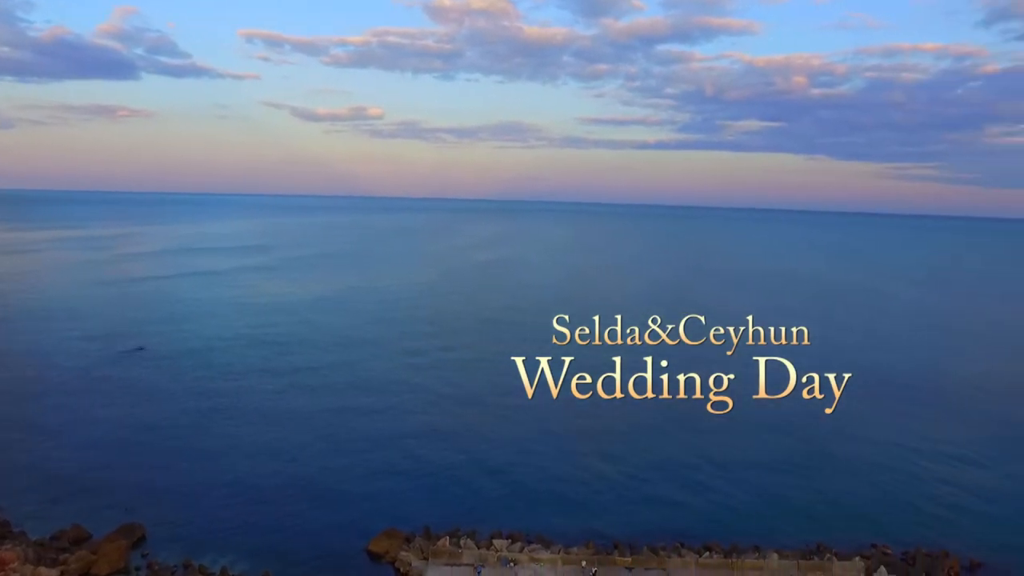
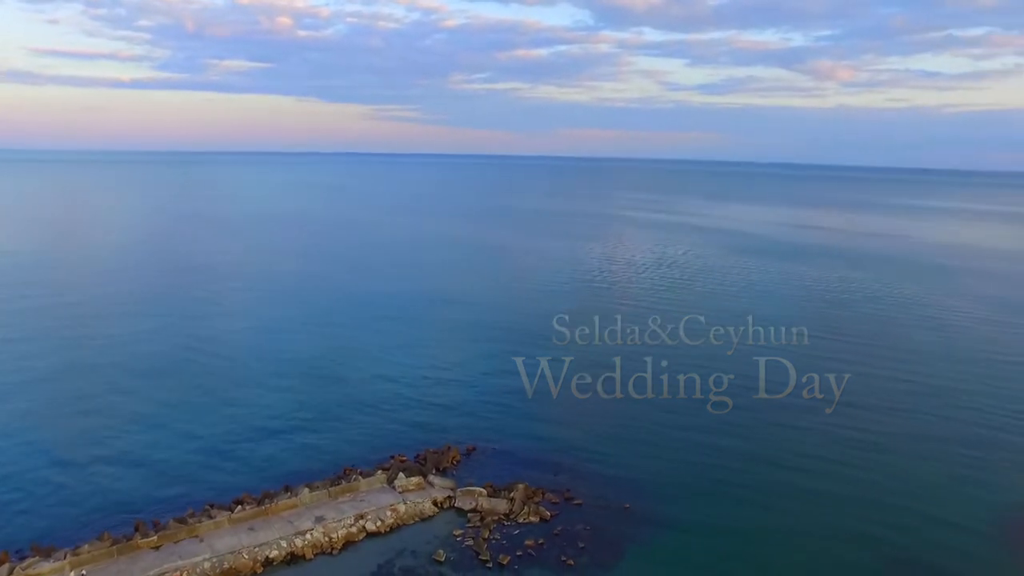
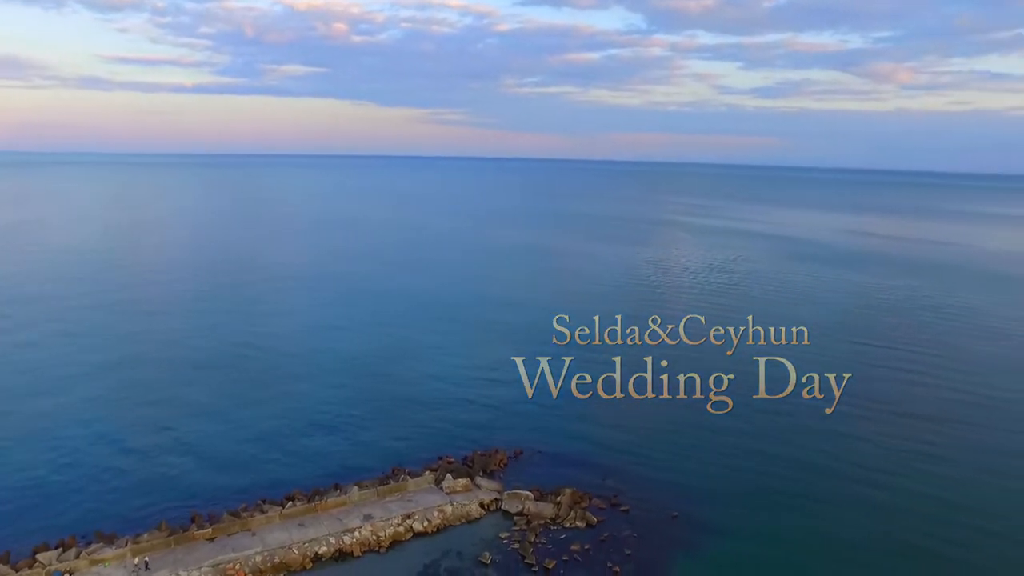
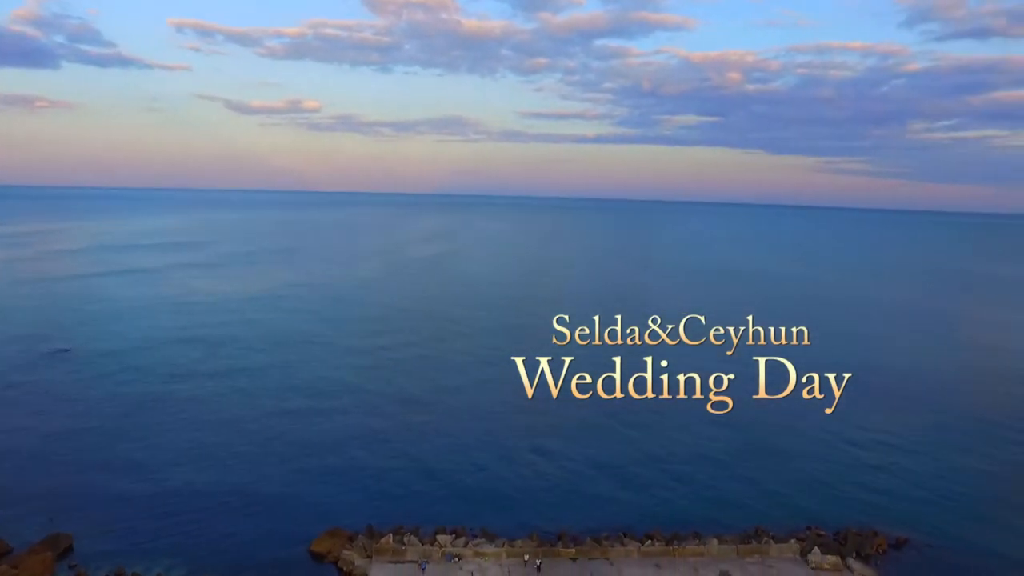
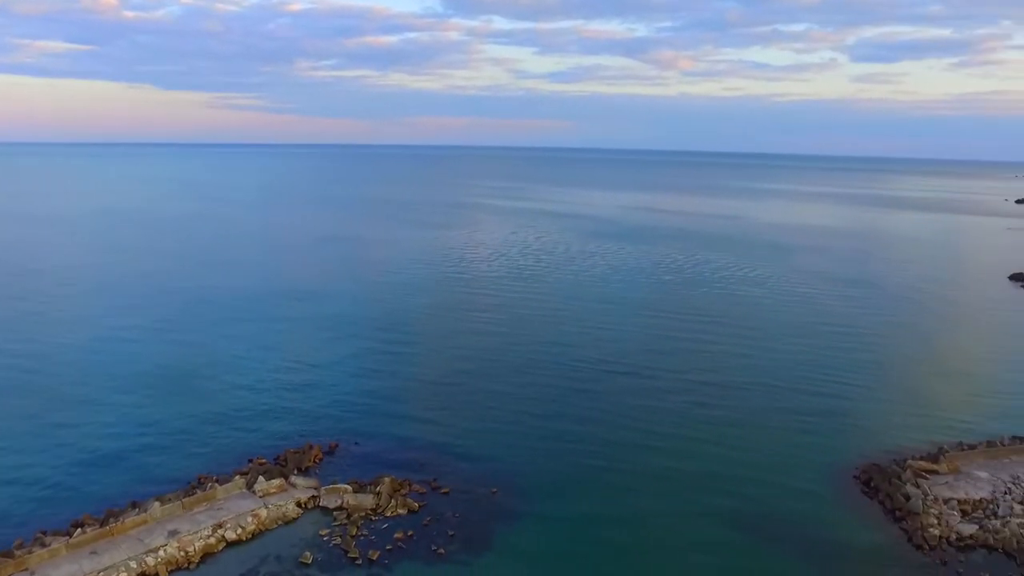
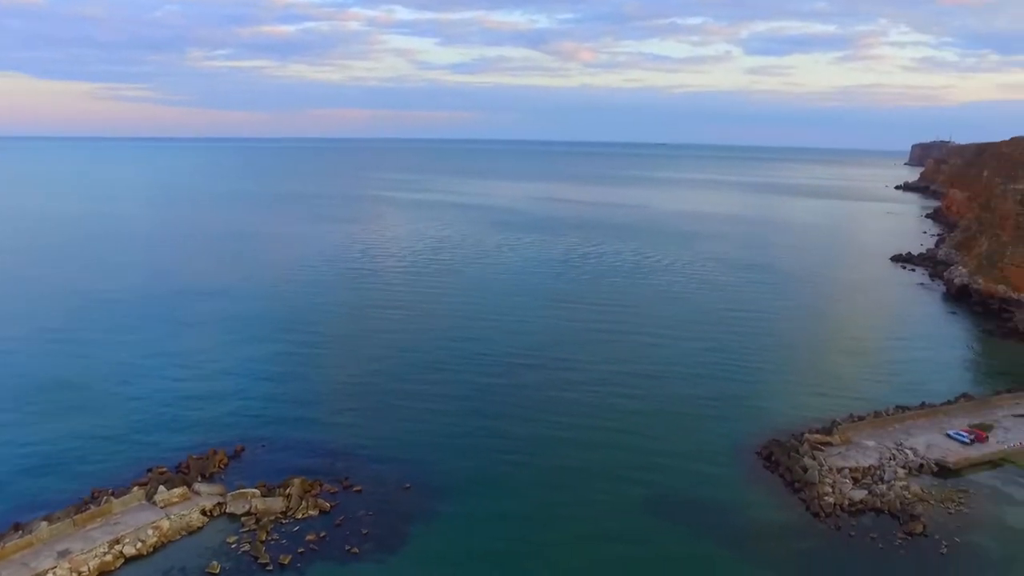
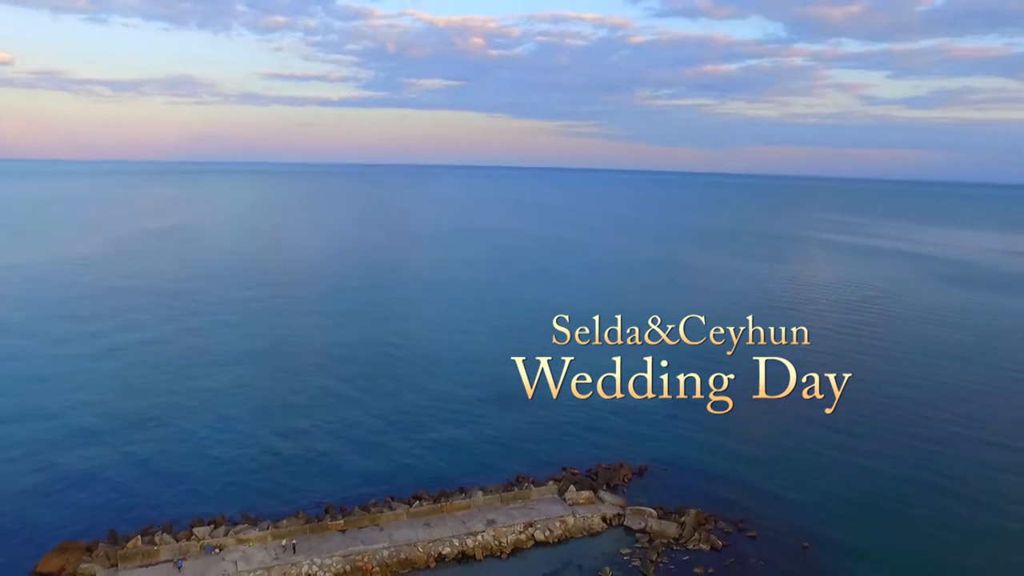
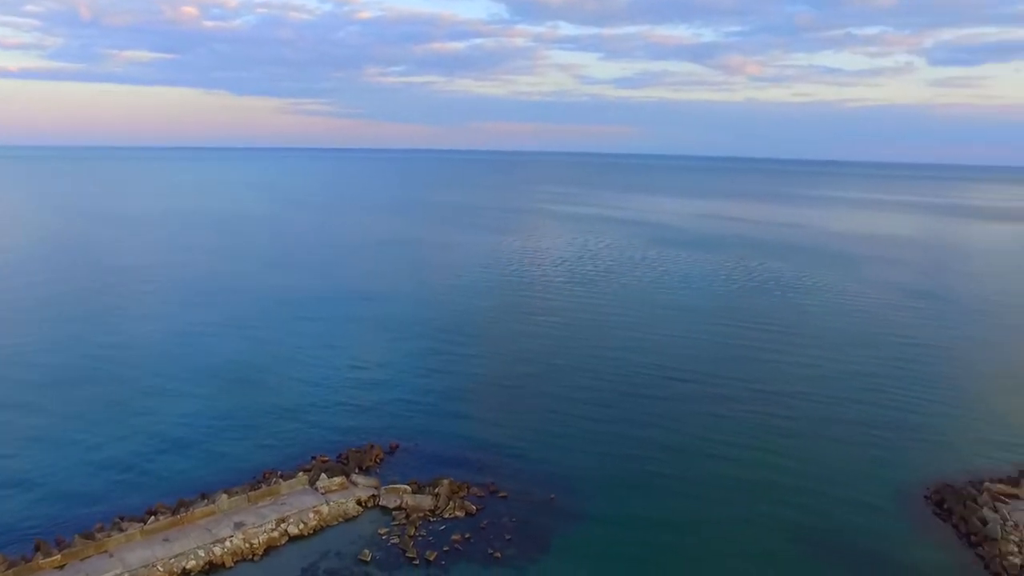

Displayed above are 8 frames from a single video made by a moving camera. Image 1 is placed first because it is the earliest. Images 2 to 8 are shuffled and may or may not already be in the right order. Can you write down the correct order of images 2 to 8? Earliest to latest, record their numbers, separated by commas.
4, 7, 3, 2, 8, 5, 6
